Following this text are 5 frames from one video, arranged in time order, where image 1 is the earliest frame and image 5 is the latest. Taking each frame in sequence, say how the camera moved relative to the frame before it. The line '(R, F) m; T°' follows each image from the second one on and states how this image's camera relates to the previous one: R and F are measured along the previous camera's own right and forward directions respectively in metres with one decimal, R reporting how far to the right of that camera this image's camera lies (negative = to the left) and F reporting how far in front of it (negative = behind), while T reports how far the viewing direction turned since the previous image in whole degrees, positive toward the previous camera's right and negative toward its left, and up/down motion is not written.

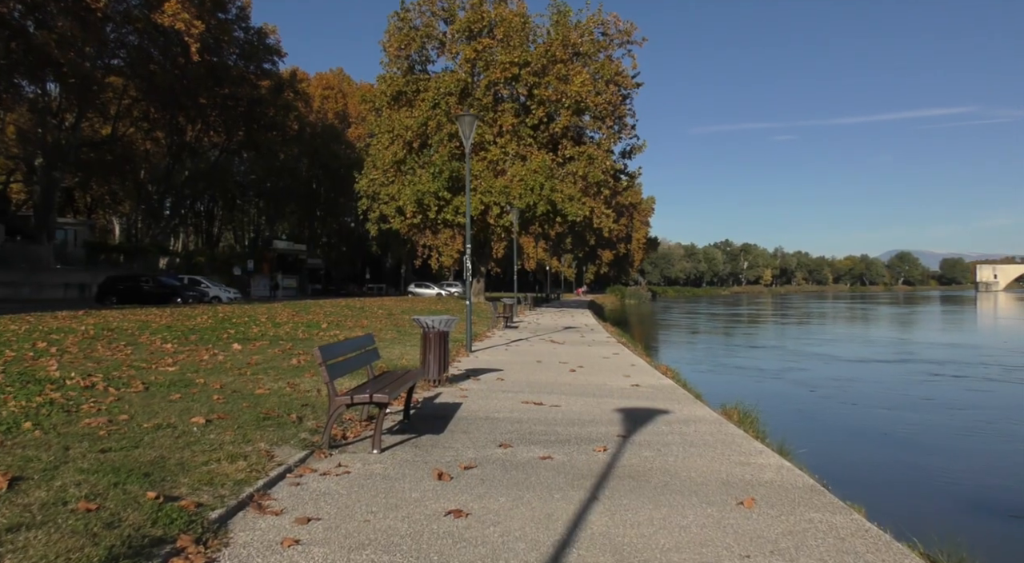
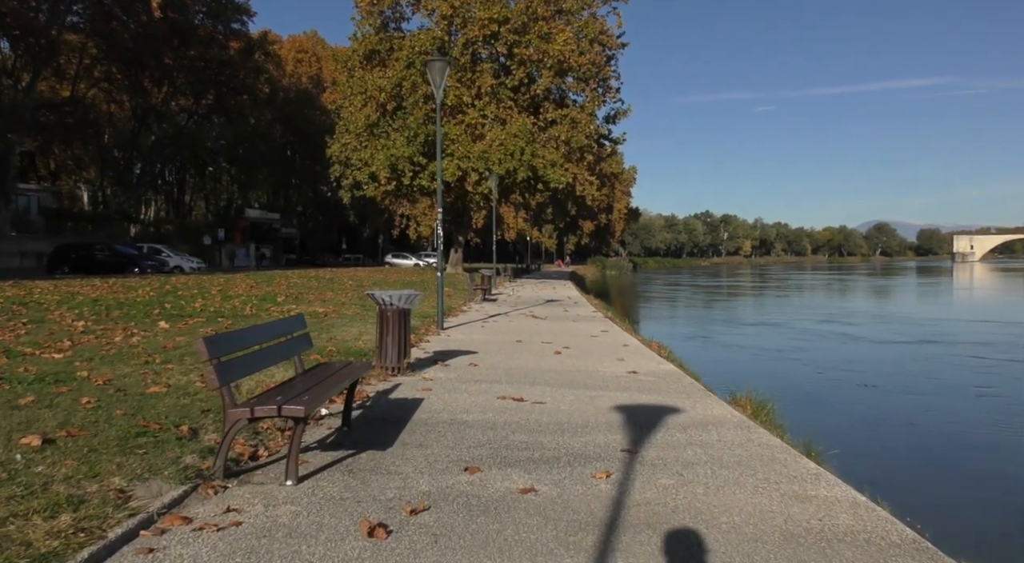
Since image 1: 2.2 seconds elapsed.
(+0.1, +1.9) m; +2°
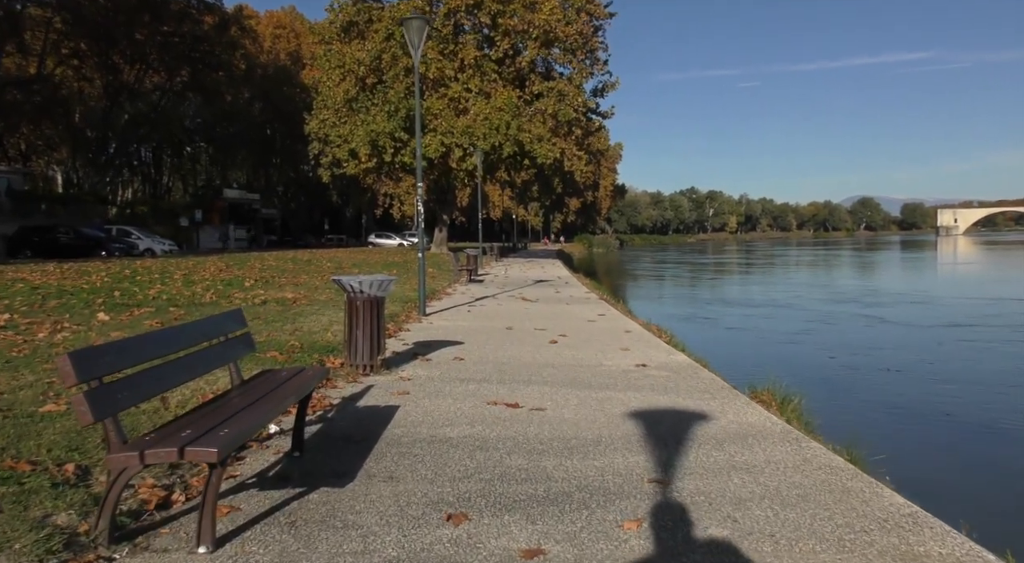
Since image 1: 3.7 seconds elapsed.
(-0.1, +1.4) m; +1°
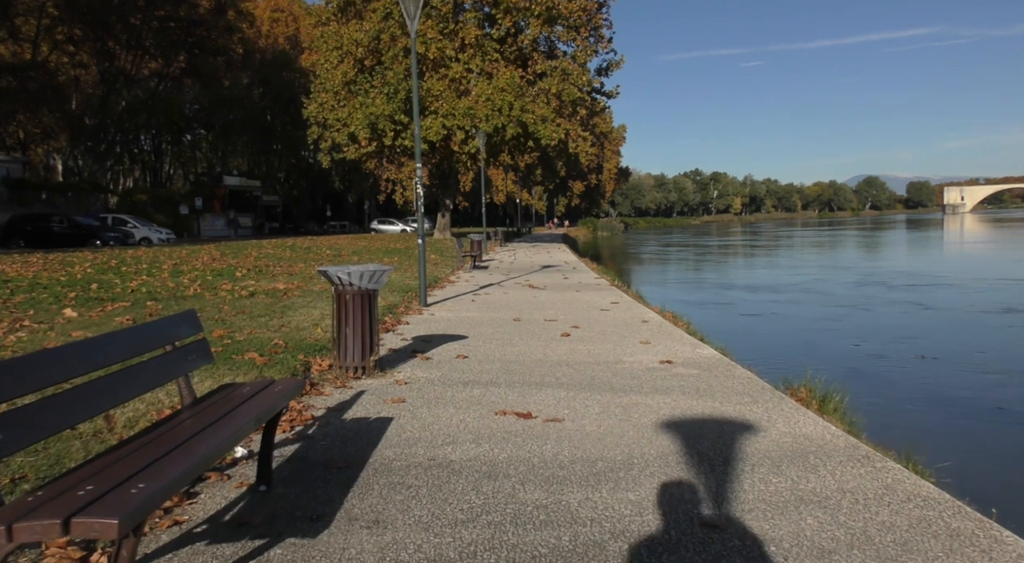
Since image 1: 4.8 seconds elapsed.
(0.0, +1.0) m; 0°
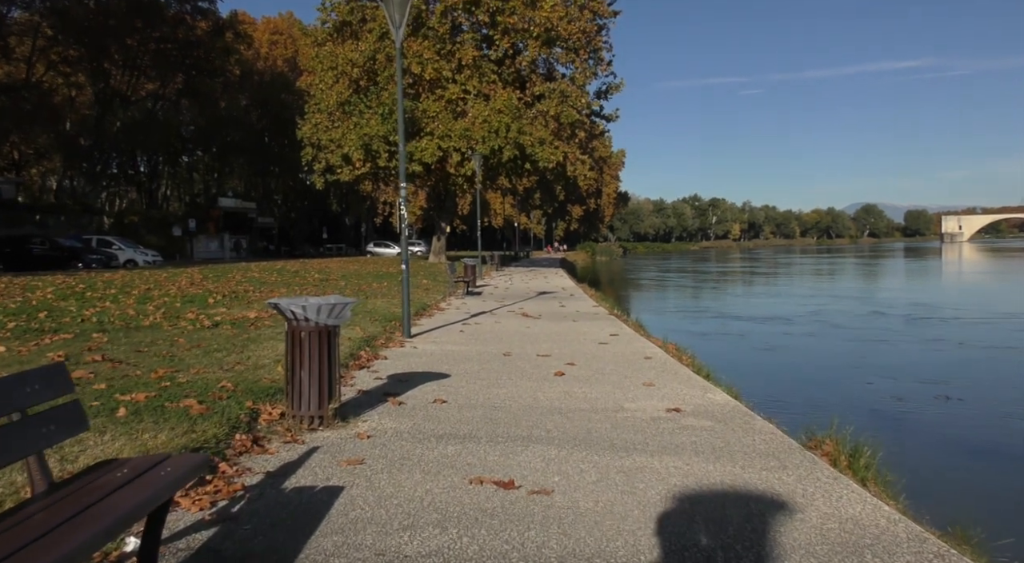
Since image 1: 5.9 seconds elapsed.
(+0.1, +1.0) m; 0°
